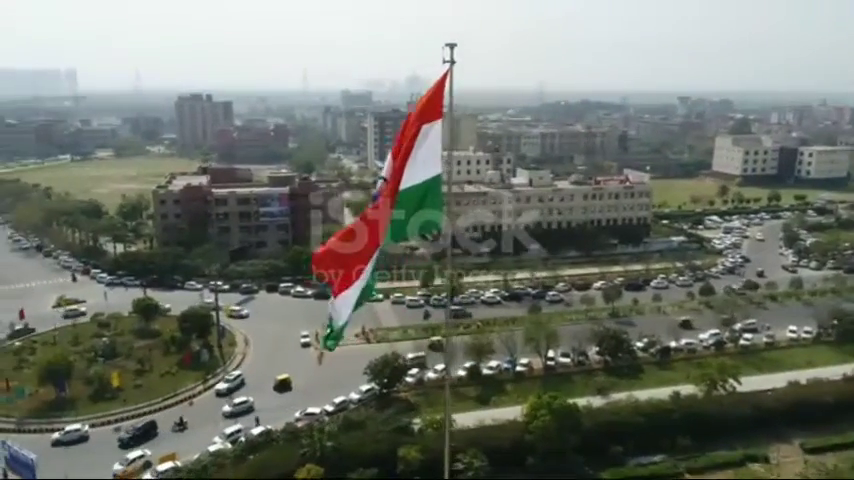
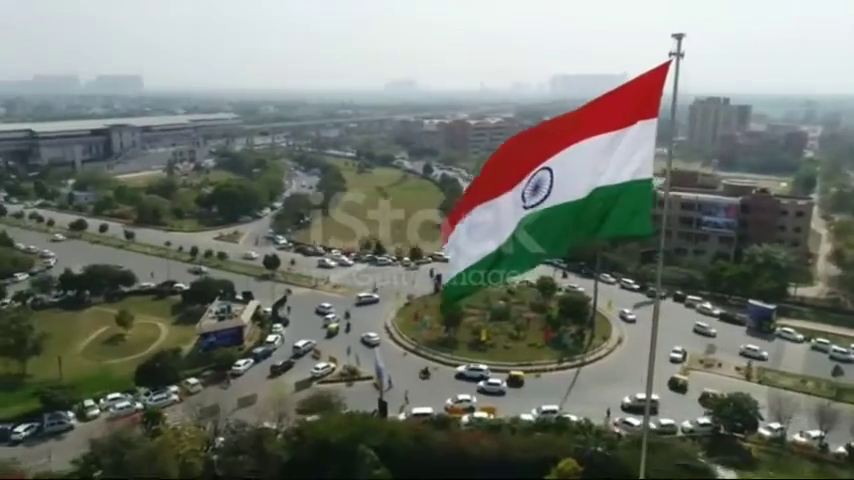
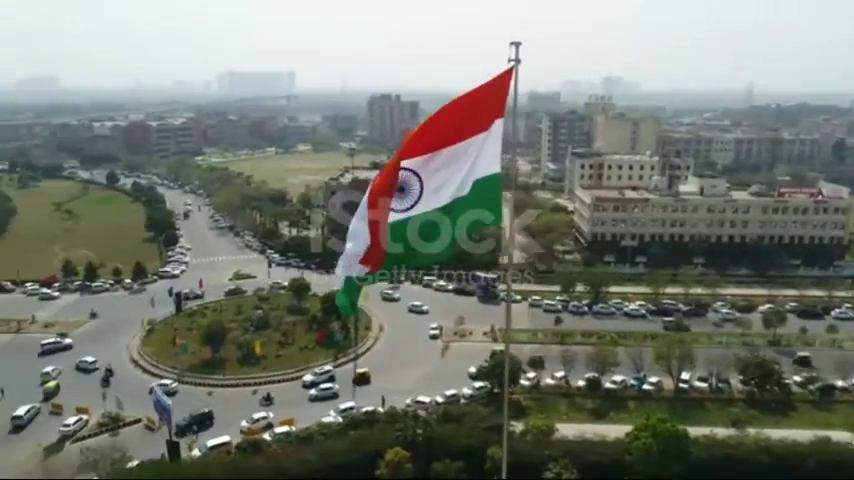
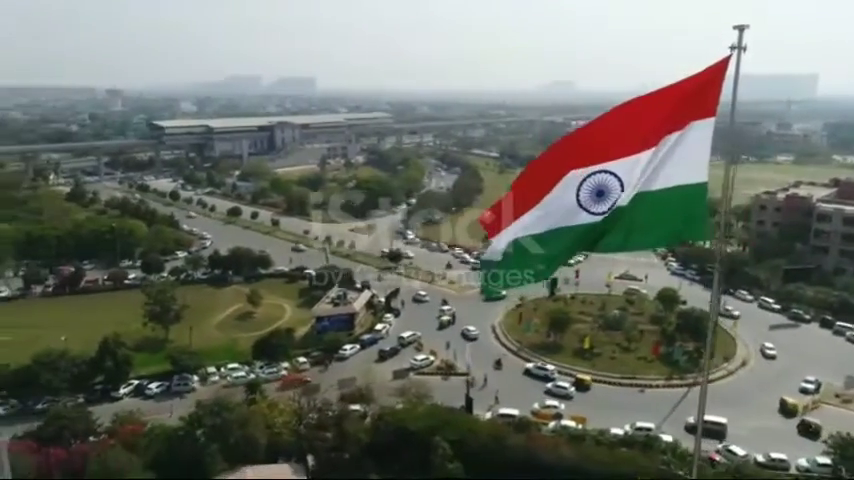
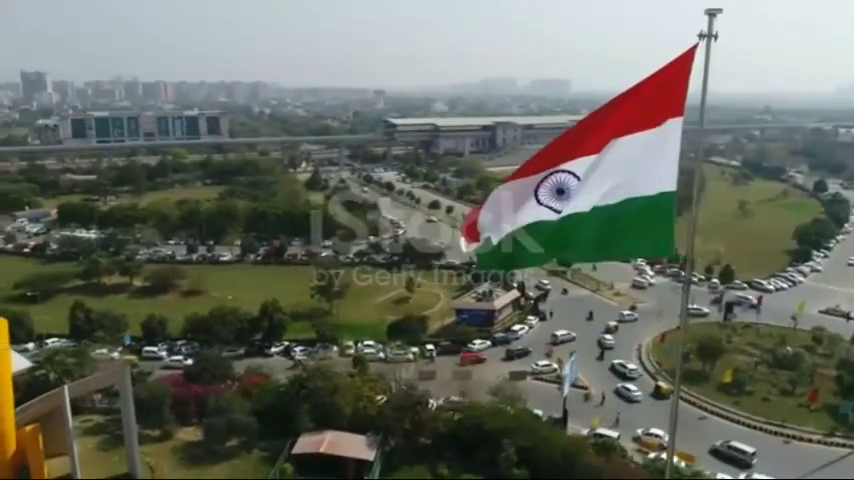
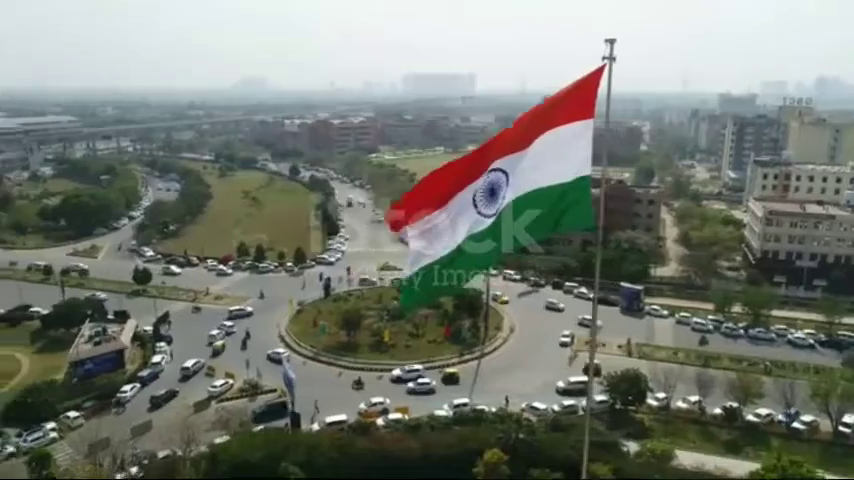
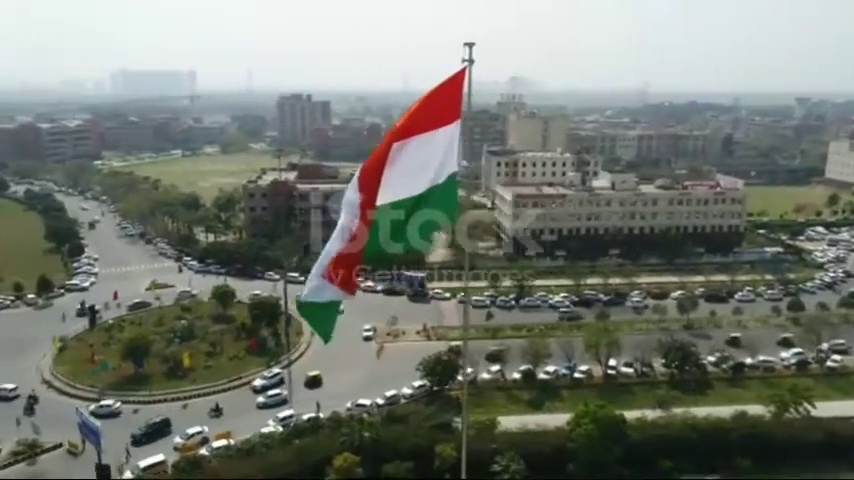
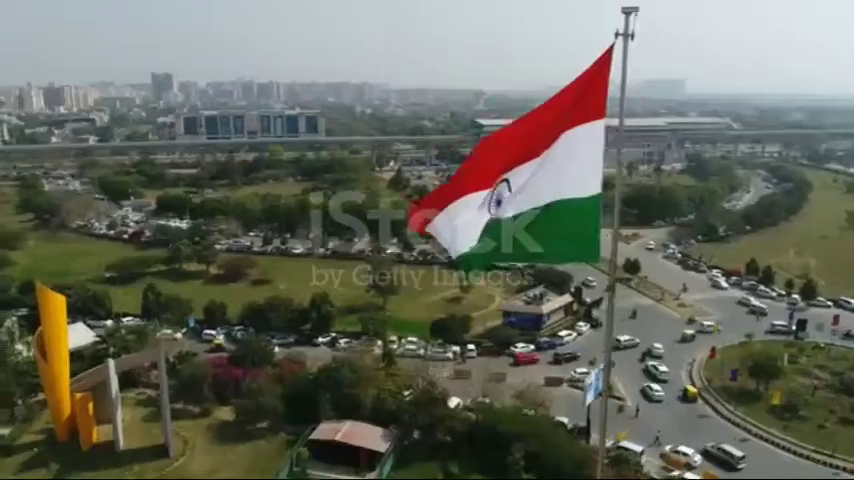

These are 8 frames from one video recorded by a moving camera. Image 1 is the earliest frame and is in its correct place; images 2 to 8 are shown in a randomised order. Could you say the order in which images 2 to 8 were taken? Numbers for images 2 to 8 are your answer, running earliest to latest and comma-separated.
7, 3, 6, 2, 4, 5, 8
